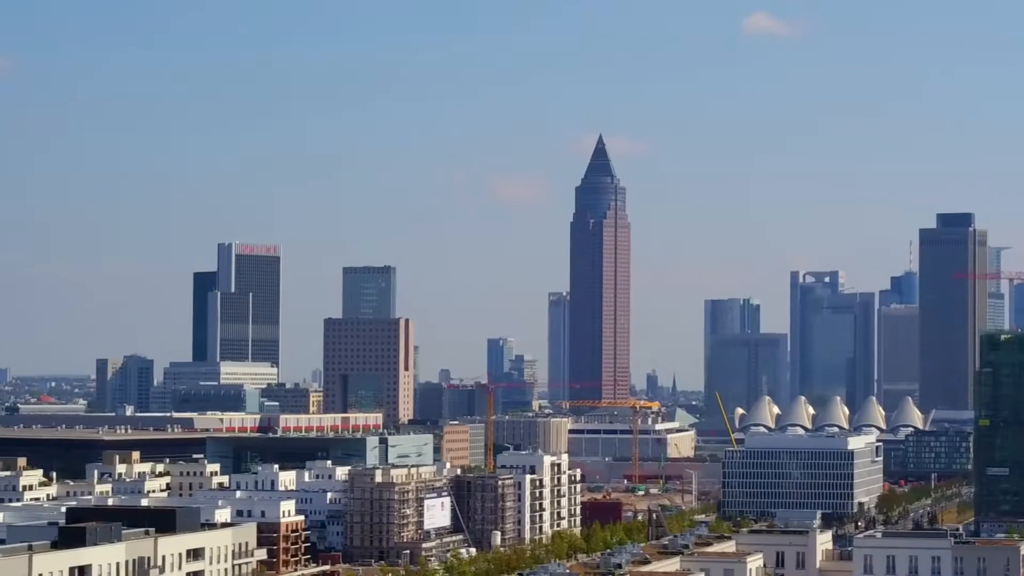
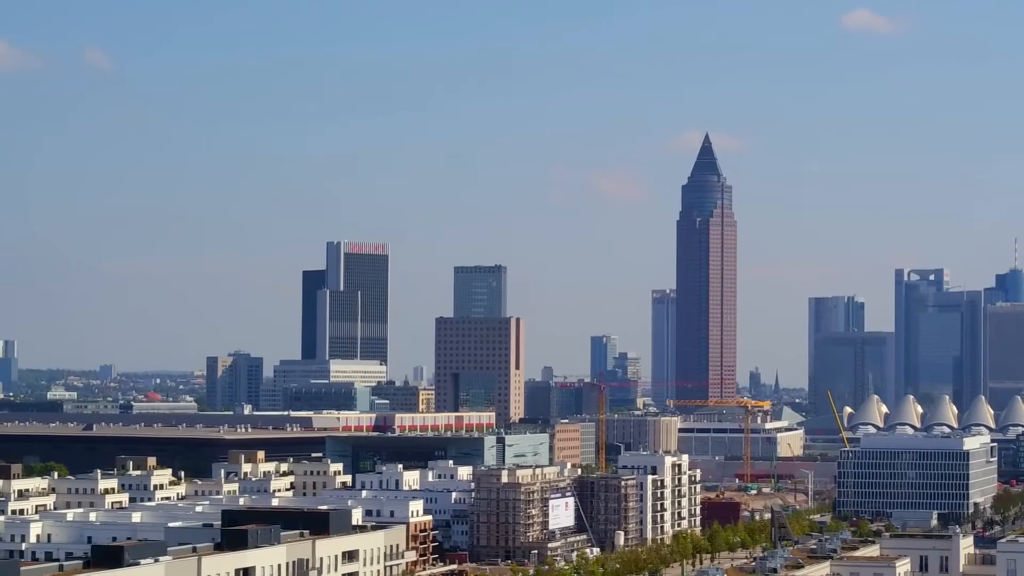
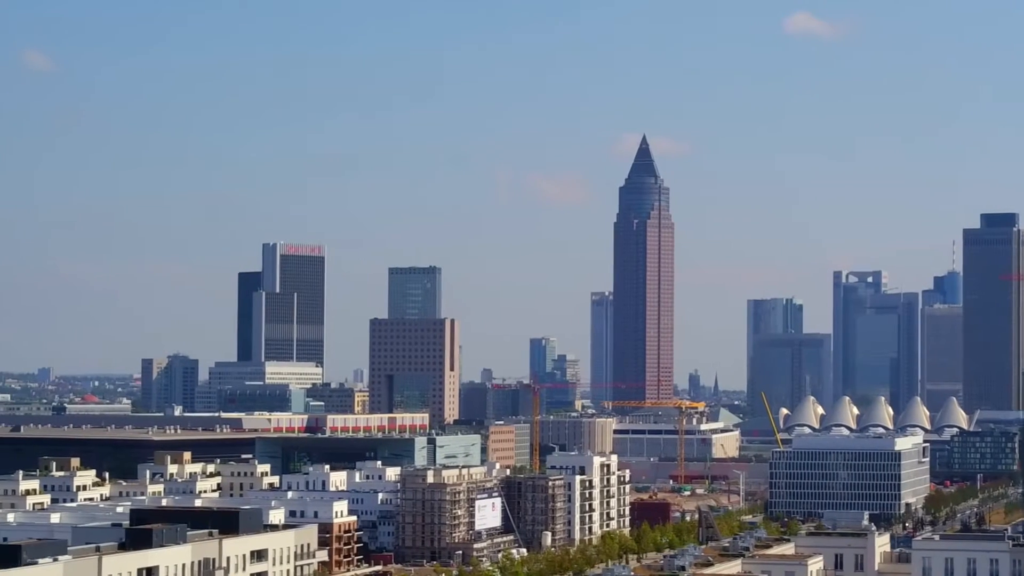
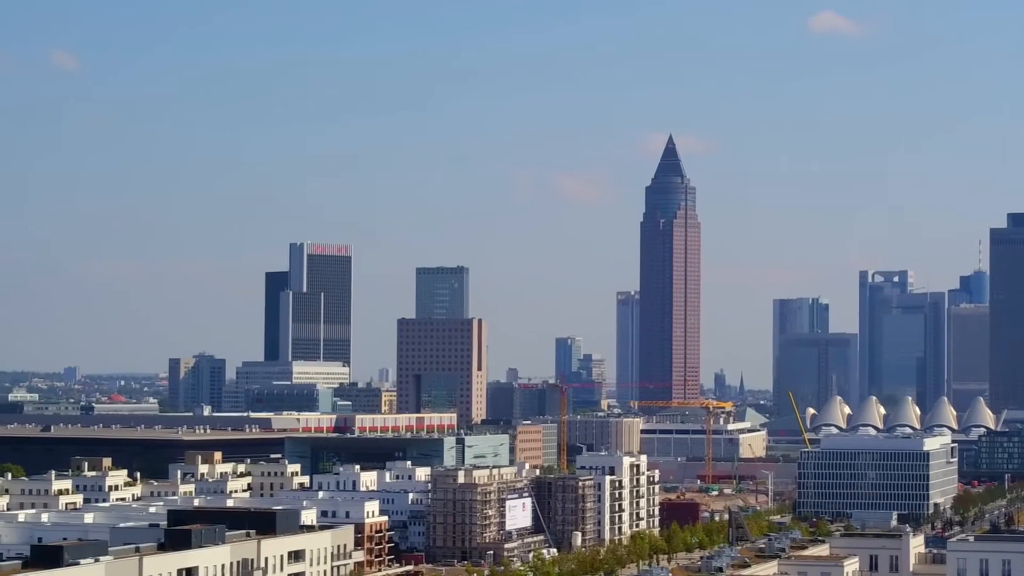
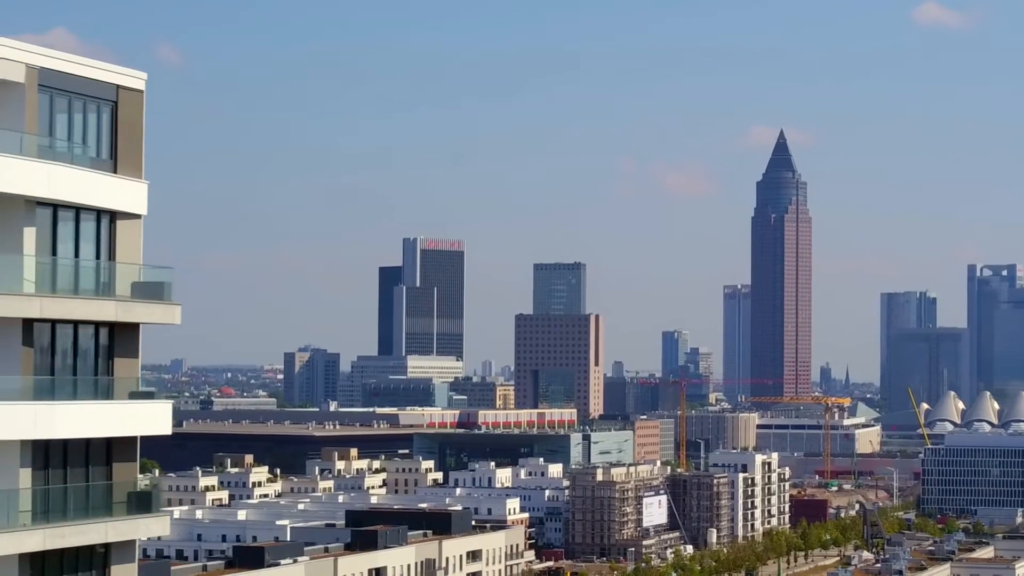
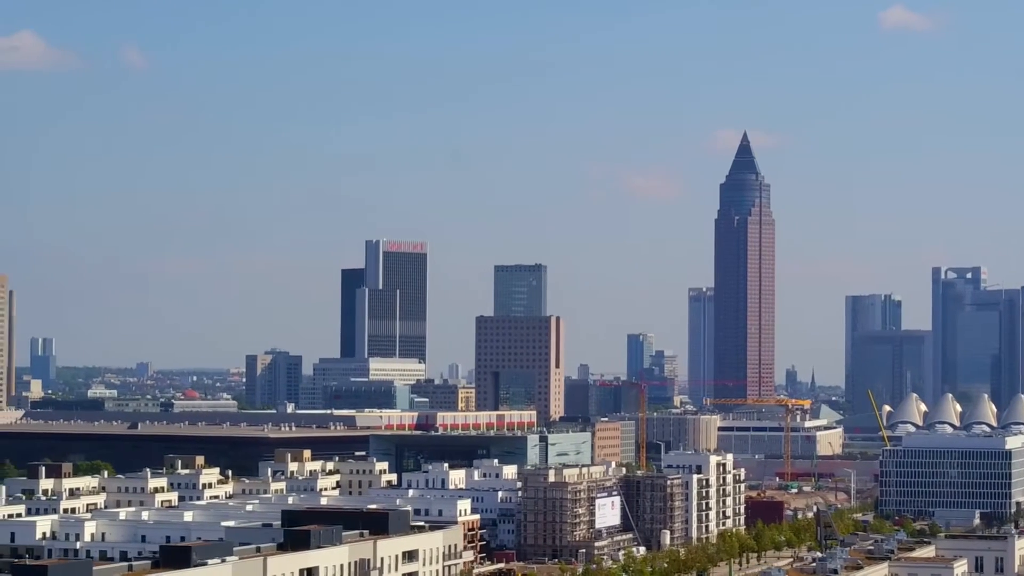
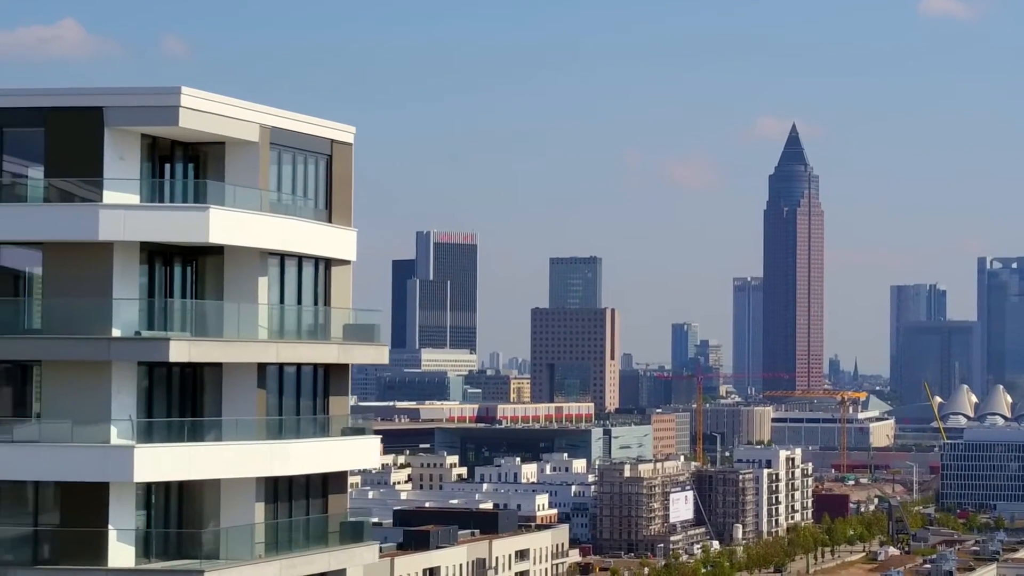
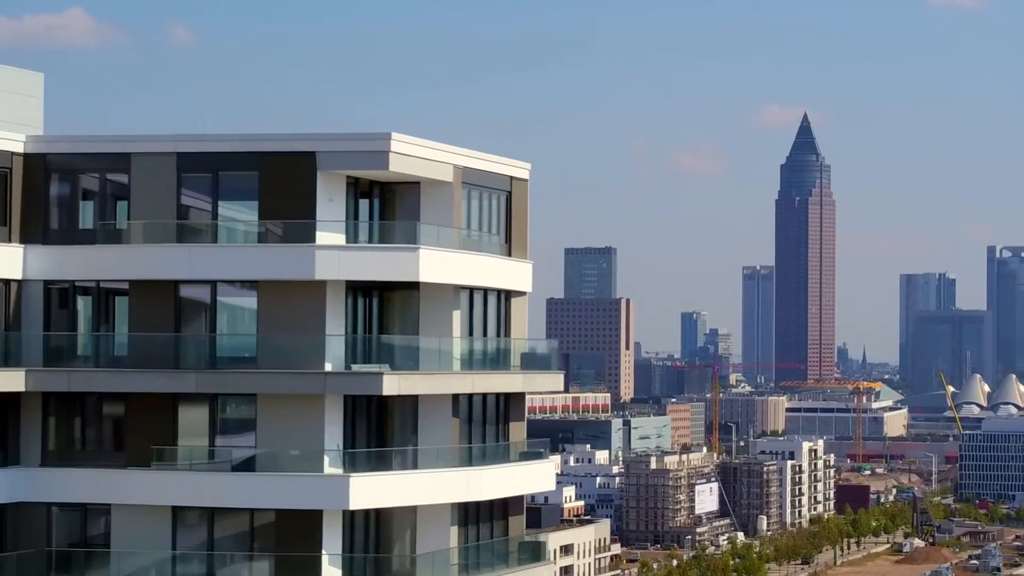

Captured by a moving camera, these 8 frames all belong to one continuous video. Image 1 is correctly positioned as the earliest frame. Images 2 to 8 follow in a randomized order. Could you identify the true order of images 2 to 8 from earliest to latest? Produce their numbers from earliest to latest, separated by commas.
3, 4, 2, 6, 5, 7, 8
